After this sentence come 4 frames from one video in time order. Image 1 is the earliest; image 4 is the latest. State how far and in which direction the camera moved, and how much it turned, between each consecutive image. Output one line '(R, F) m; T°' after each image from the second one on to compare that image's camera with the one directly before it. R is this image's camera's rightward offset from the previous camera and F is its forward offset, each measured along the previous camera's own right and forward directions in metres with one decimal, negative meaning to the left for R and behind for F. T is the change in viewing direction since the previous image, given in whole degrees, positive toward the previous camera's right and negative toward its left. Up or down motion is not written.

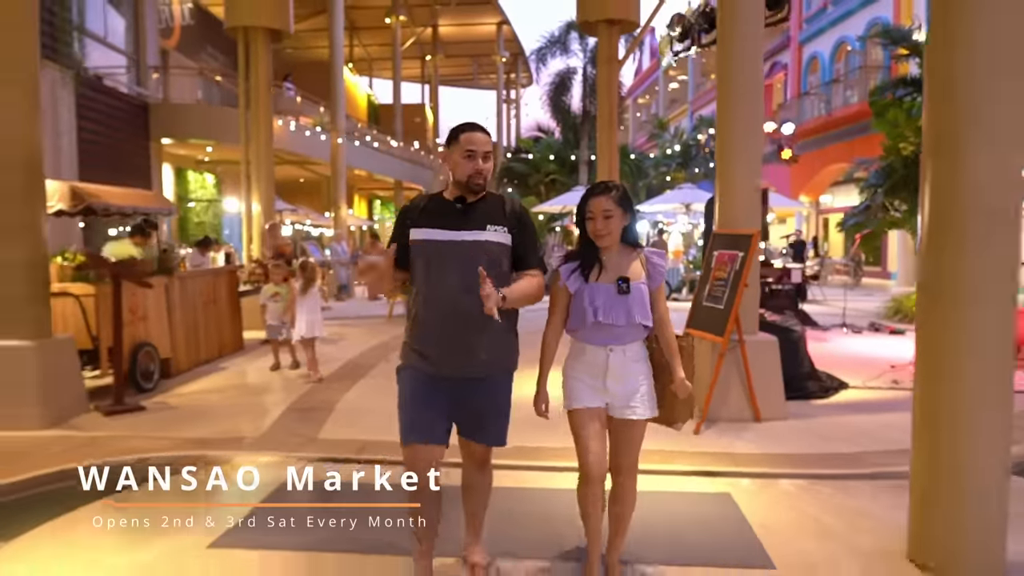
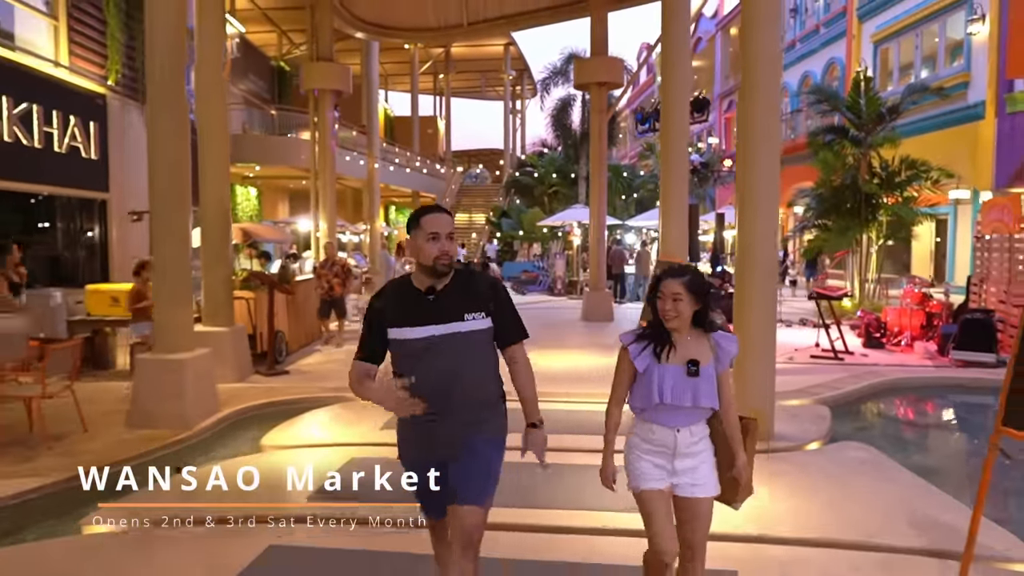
(-0.1, -3.3) m; 0°
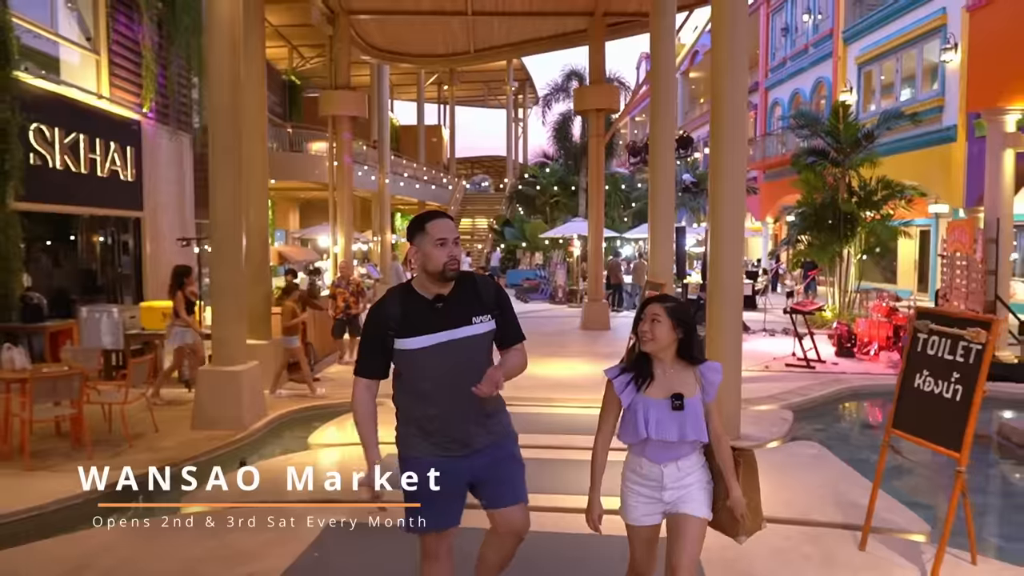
(0.0, -1.2) m; 0°
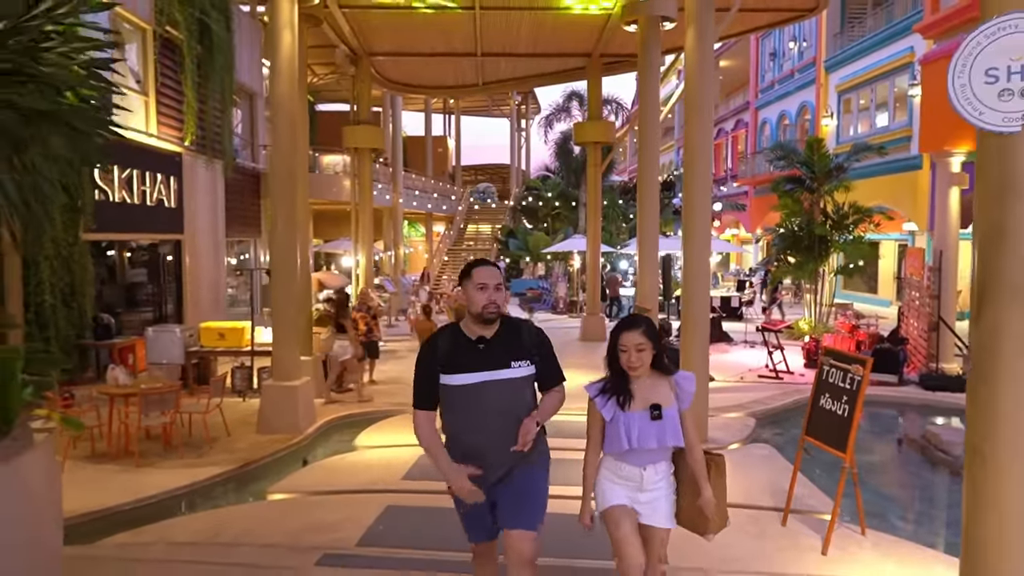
(-0.1, -1.7) m; 0°
